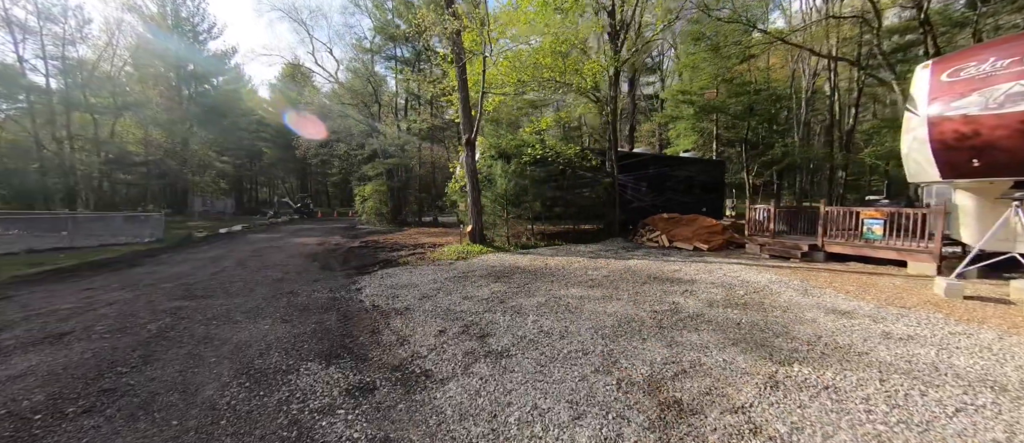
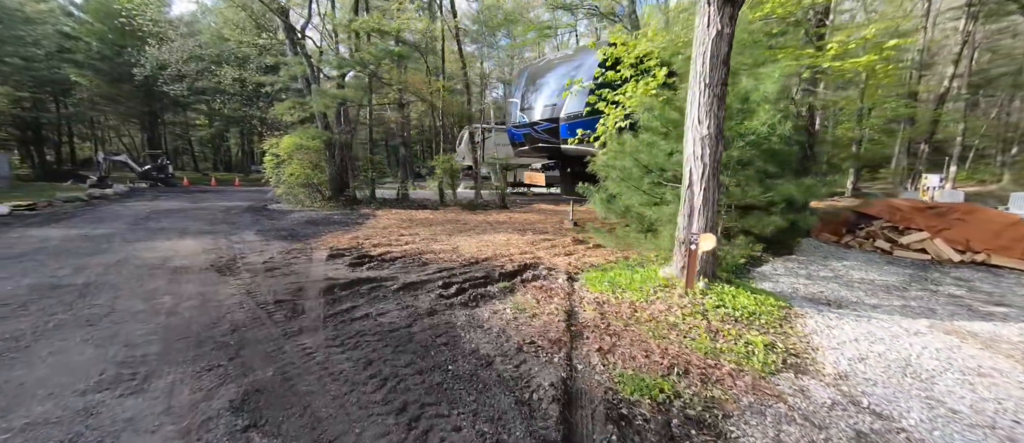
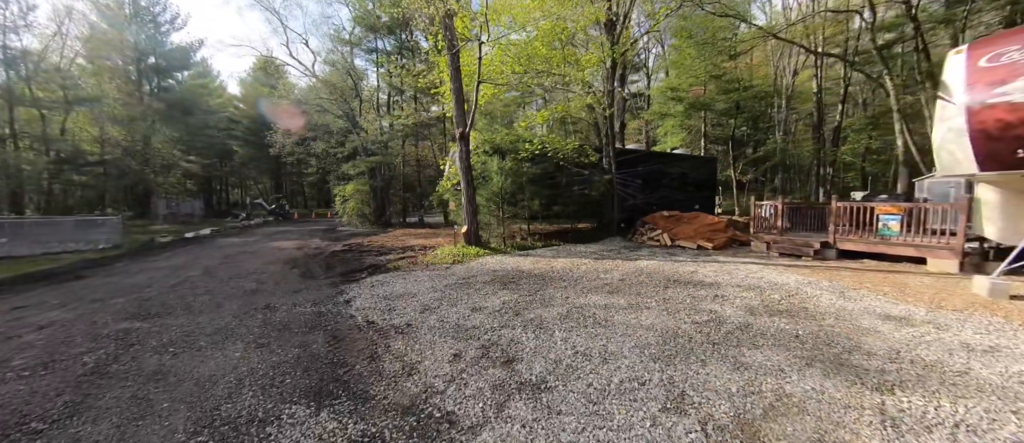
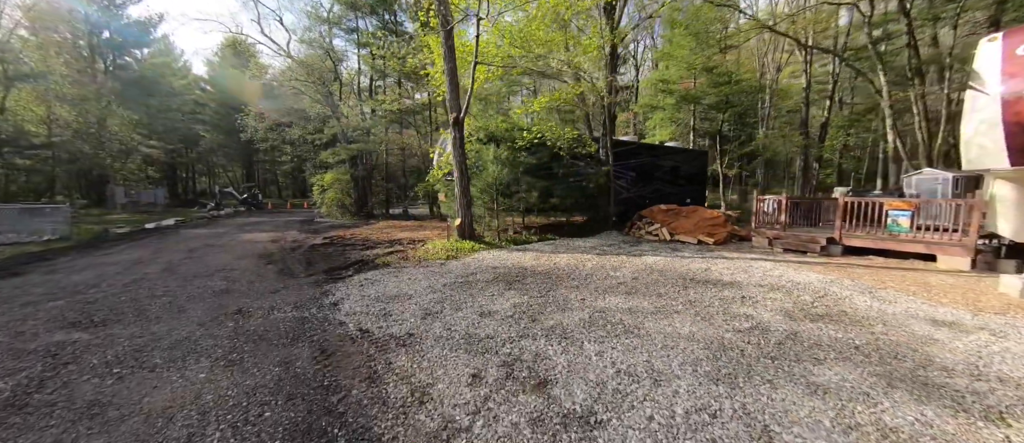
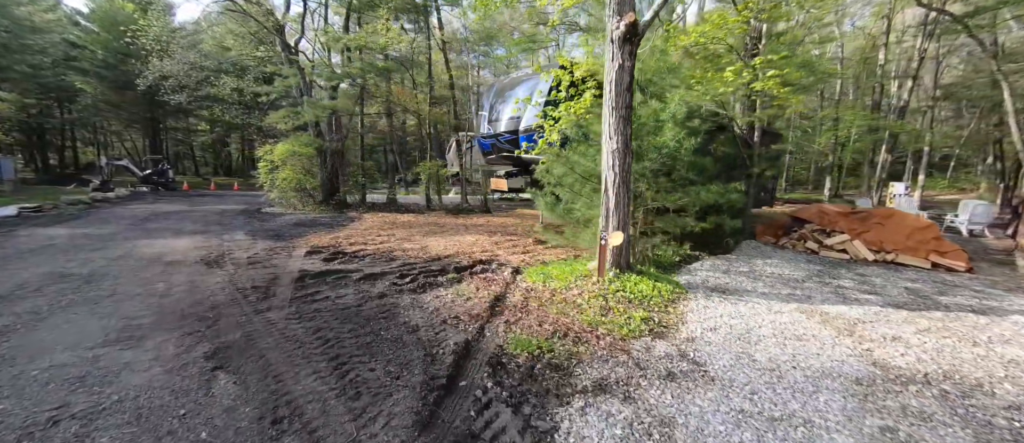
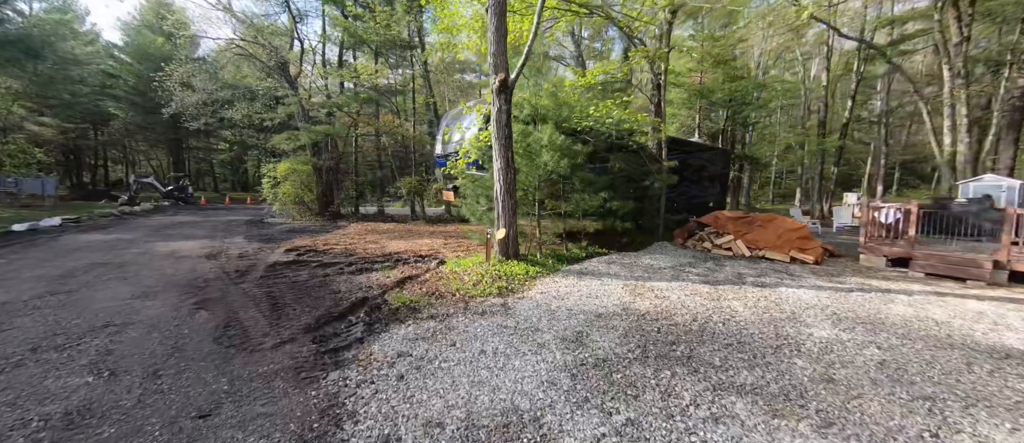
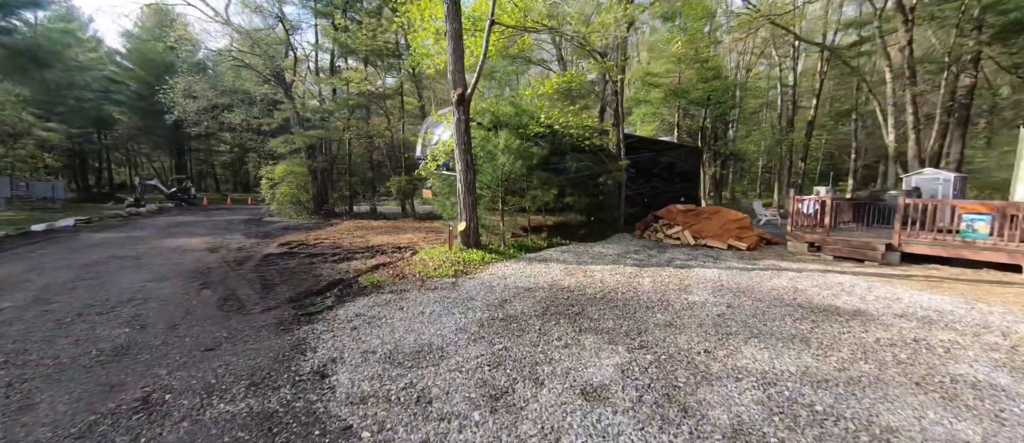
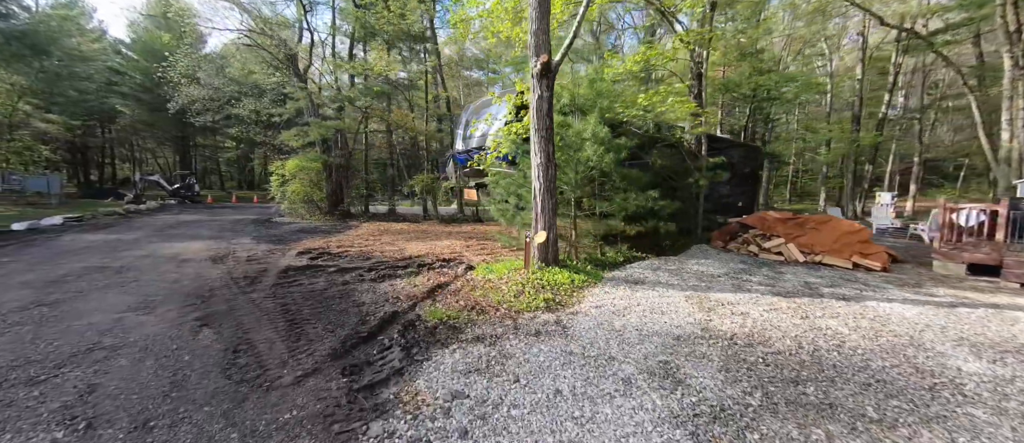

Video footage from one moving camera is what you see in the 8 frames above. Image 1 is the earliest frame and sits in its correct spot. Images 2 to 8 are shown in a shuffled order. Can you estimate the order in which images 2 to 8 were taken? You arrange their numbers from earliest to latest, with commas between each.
3, 4, 7, 6, 8, 5, 2
